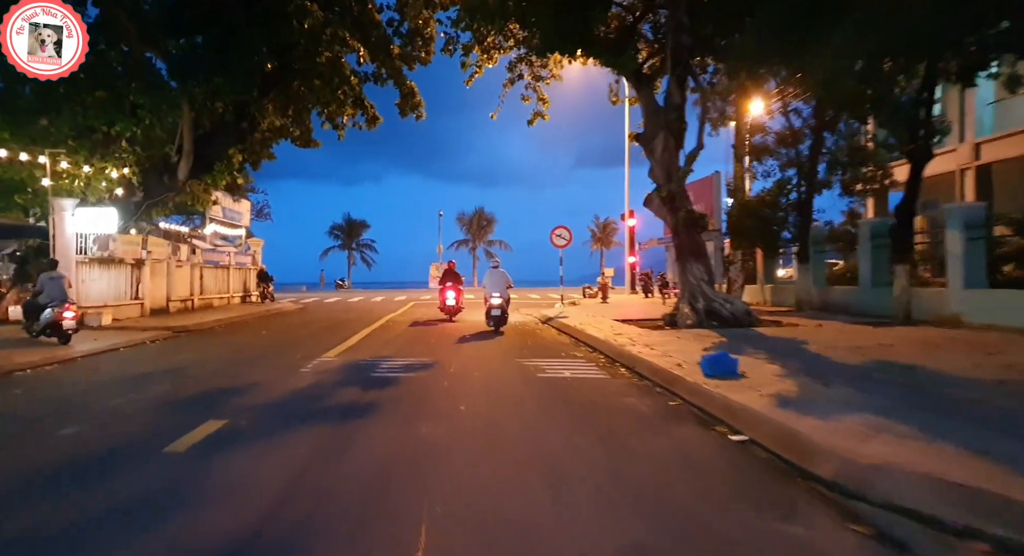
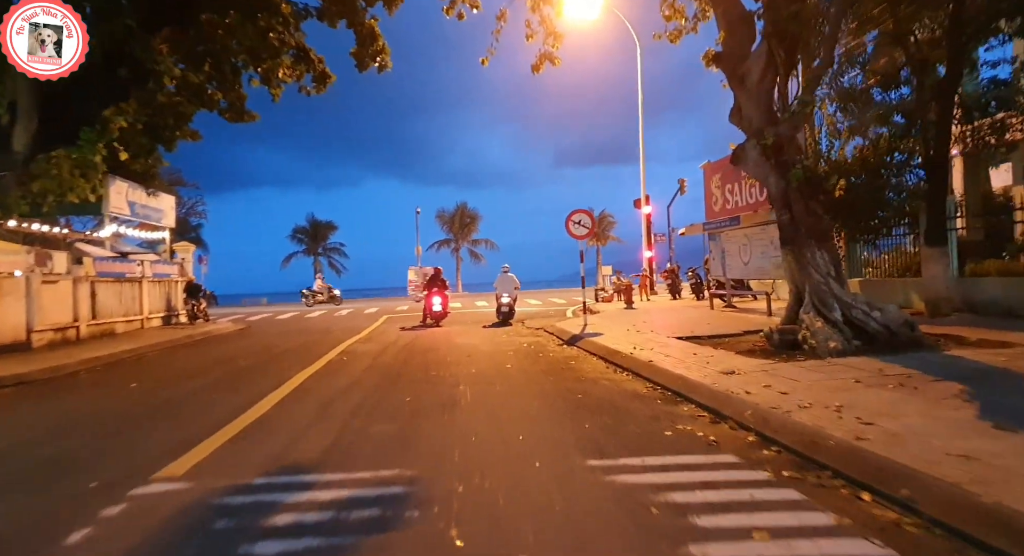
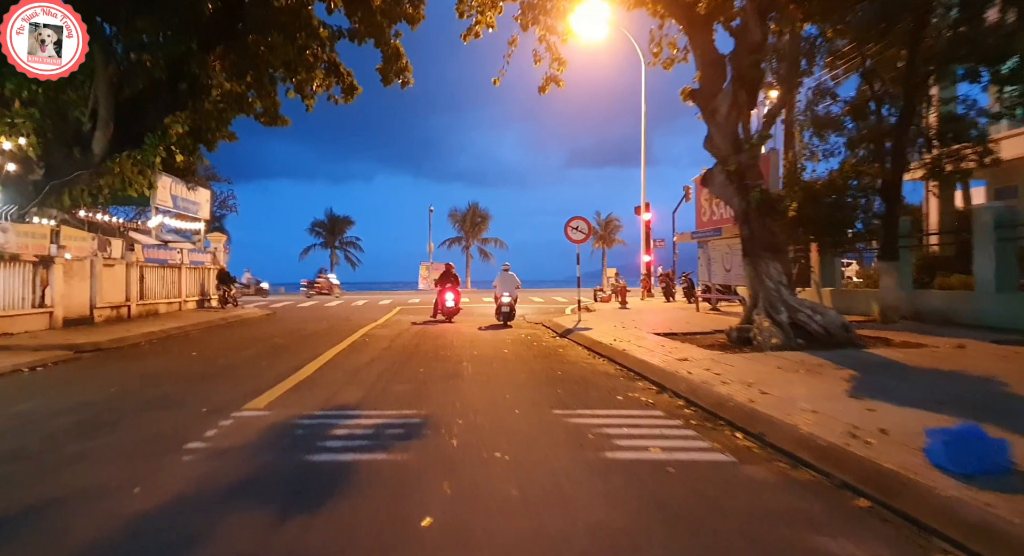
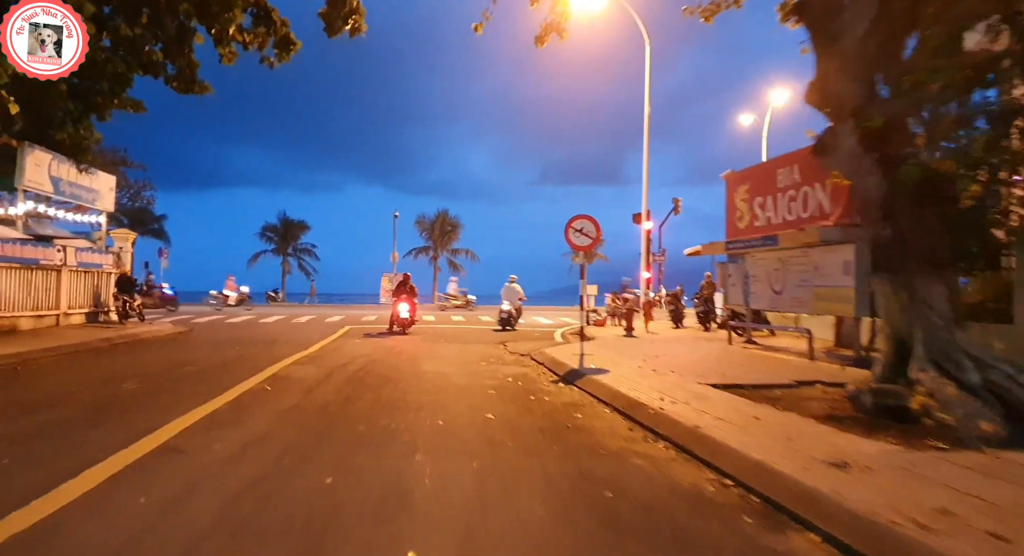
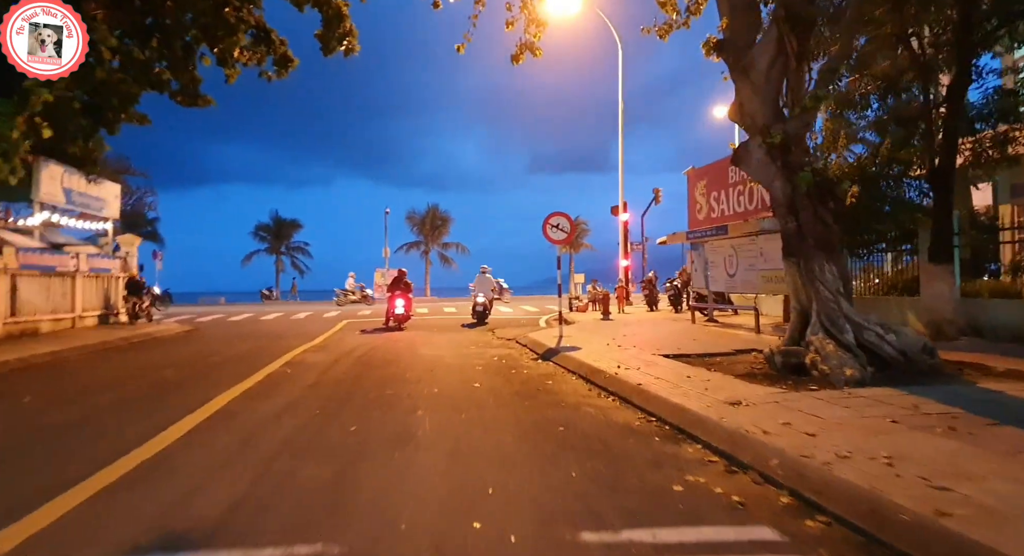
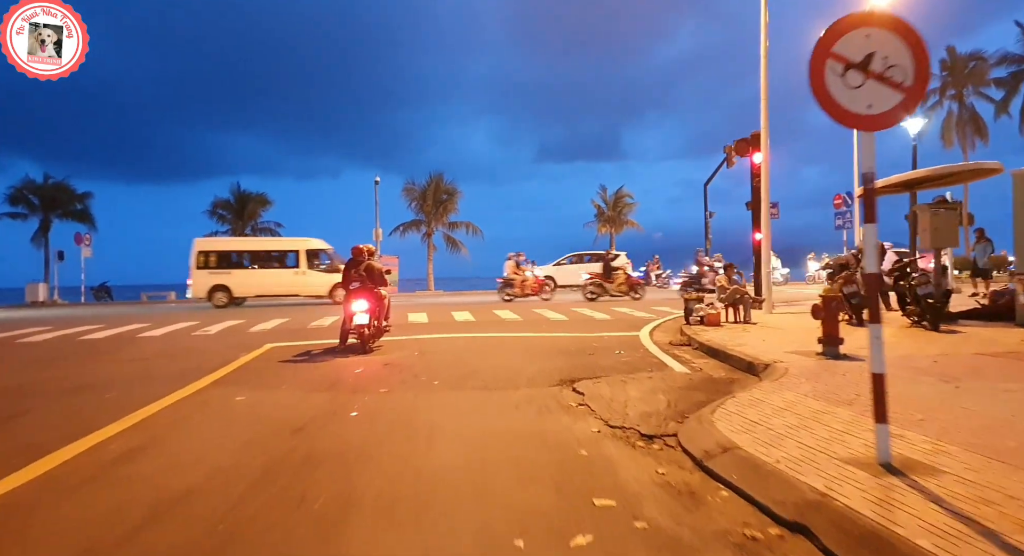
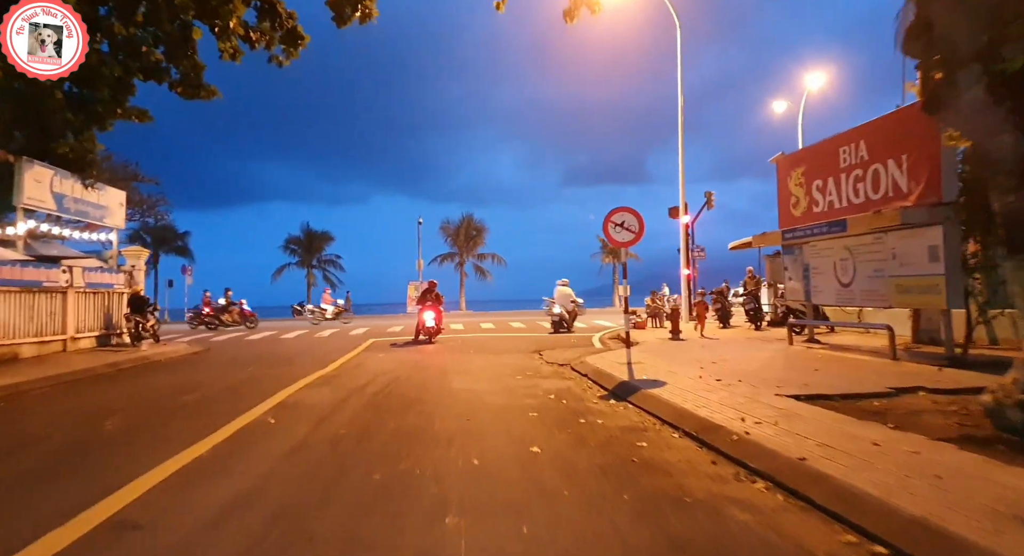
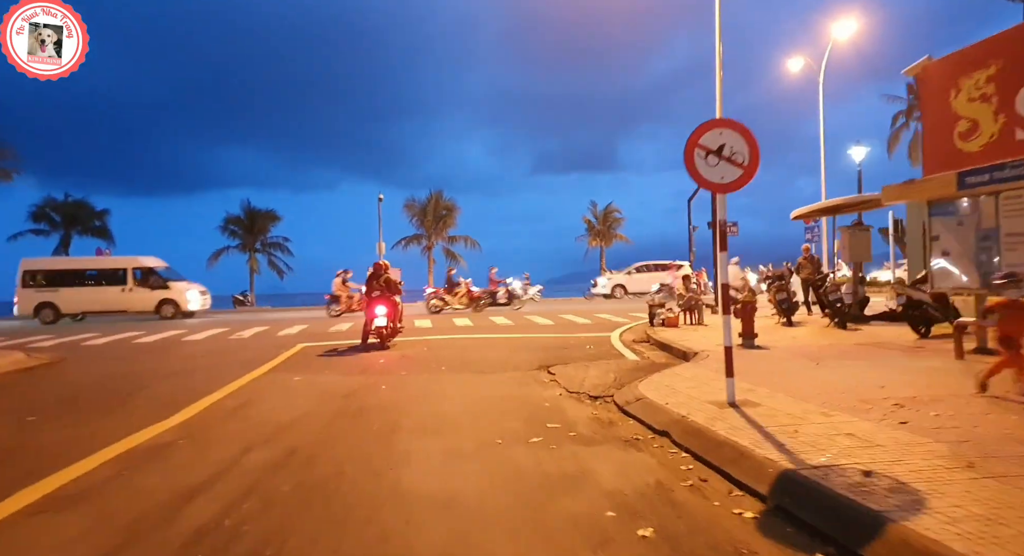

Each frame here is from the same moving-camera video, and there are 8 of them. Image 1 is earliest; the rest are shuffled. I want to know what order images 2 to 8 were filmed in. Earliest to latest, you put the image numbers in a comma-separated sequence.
3, 2, 5, 4, 7, 8, 6
